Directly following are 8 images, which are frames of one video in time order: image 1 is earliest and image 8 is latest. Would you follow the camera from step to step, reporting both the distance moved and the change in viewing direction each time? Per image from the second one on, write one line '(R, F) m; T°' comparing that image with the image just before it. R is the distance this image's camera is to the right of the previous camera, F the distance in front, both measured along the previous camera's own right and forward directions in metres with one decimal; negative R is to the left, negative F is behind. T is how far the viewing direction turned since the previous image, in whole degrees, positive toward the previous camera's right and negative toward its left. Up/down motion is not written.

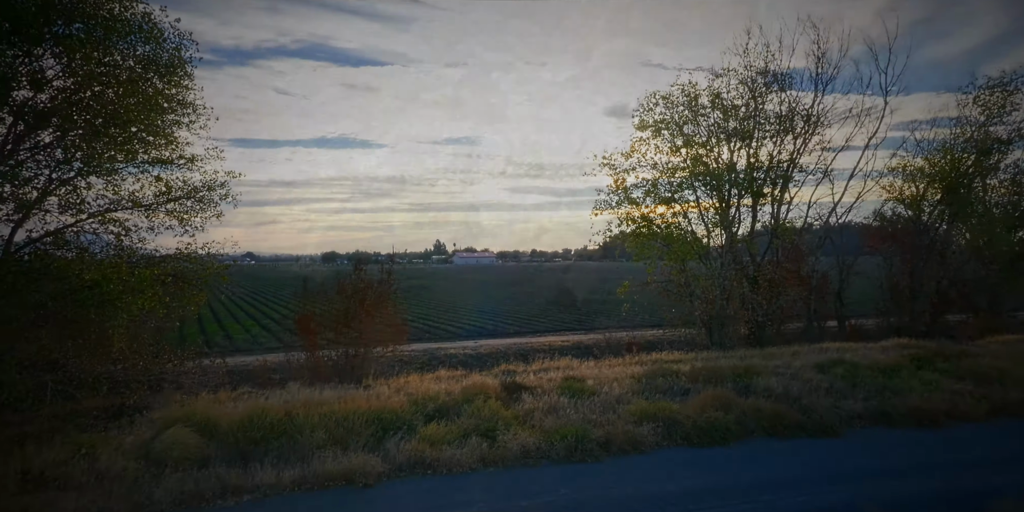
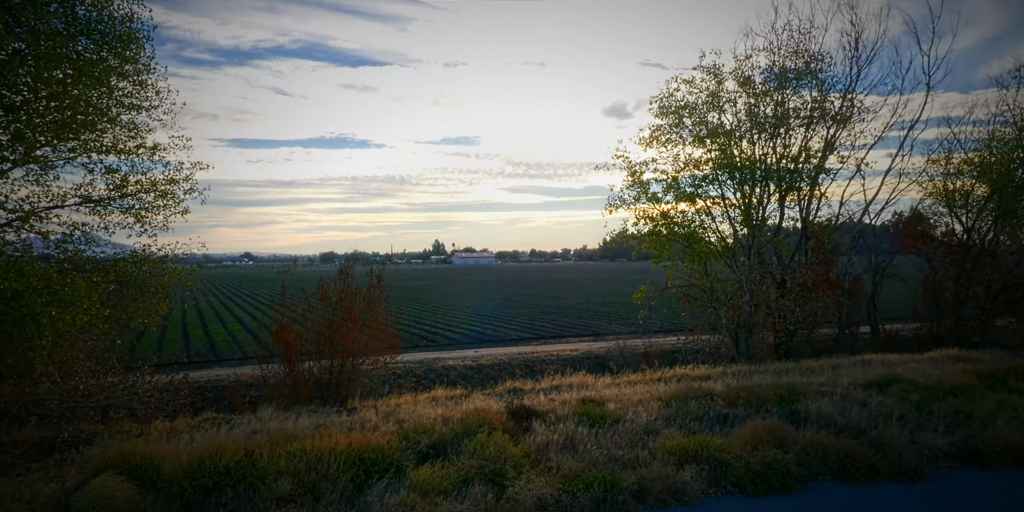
(-0.2, +2.1) m; 0°
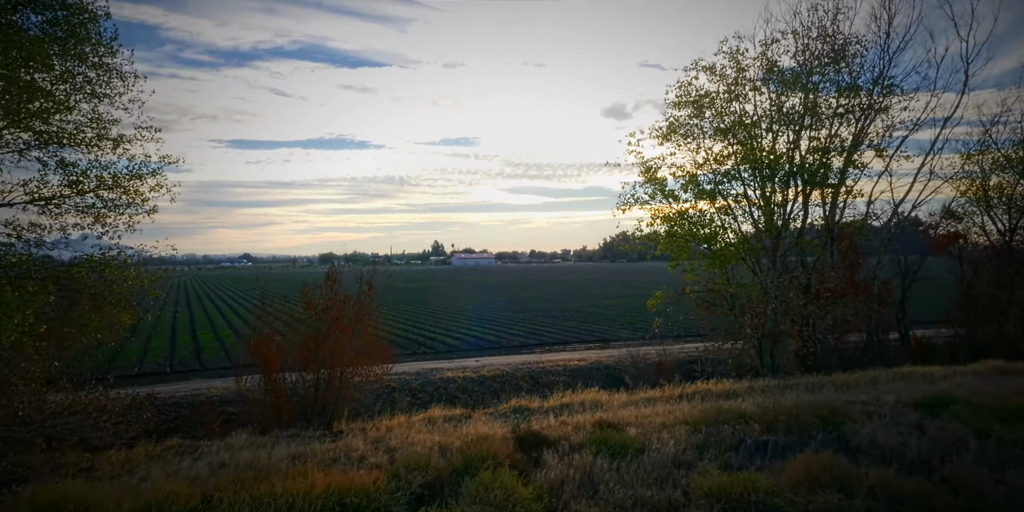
(-0.1, +1.6) m; 0°
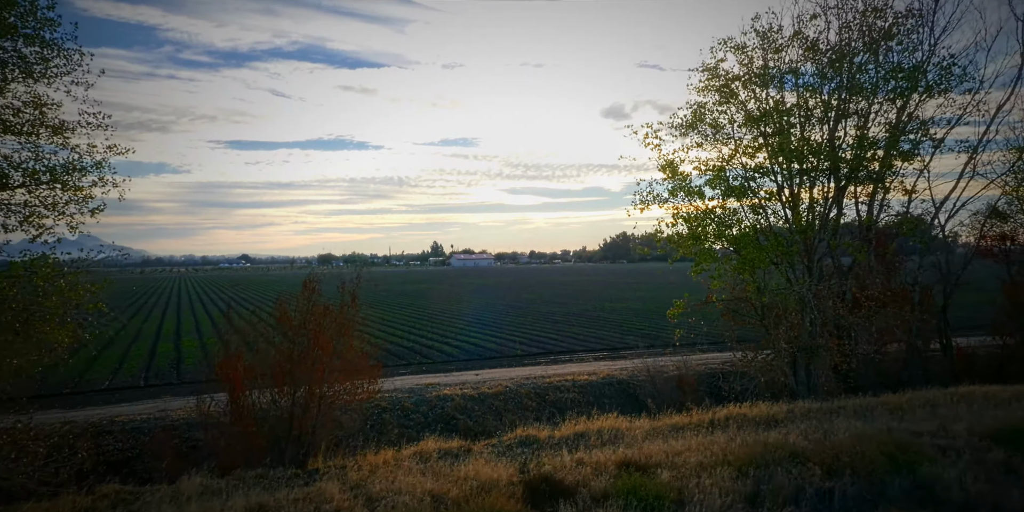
(-0.1, +2.0) m; 0°
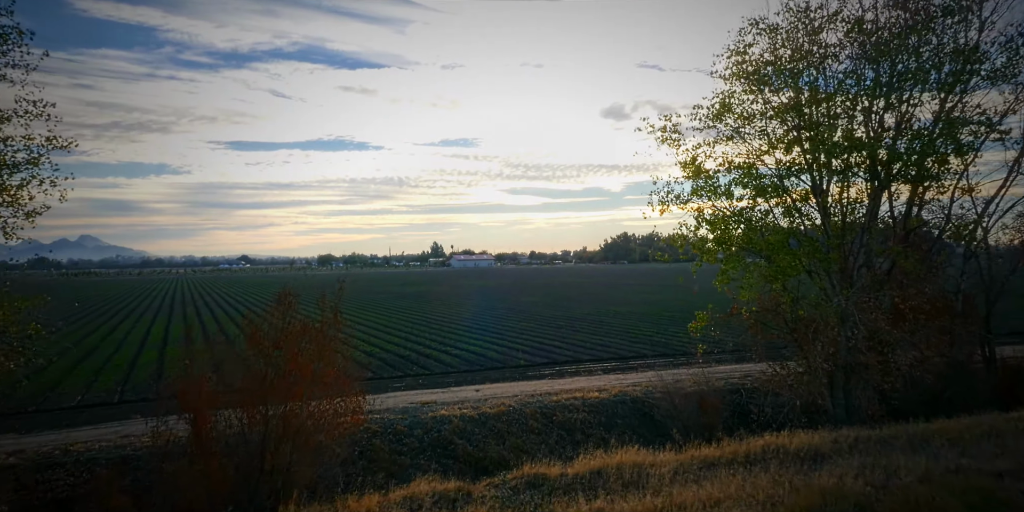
(-0.1, +1.7) m; 0°
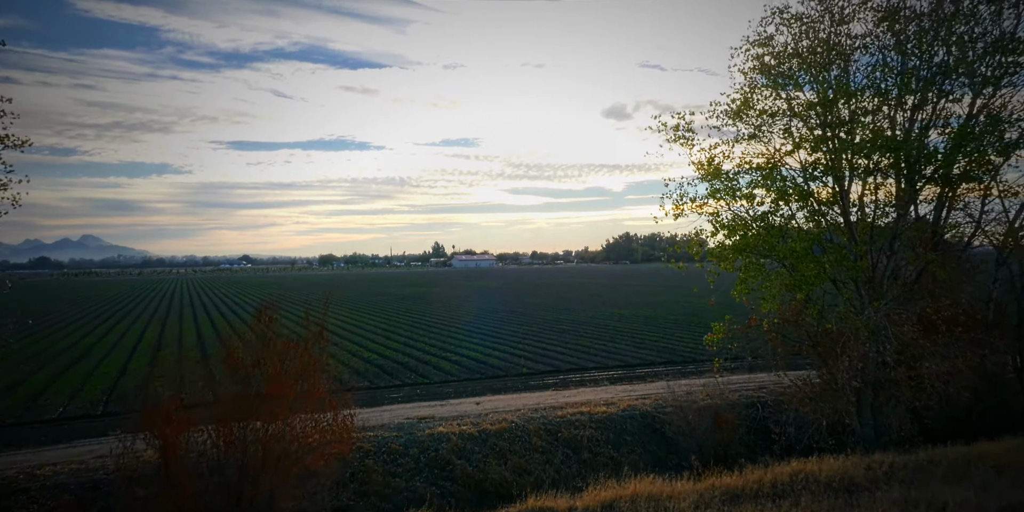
(0.0, +1.0) m; 0°
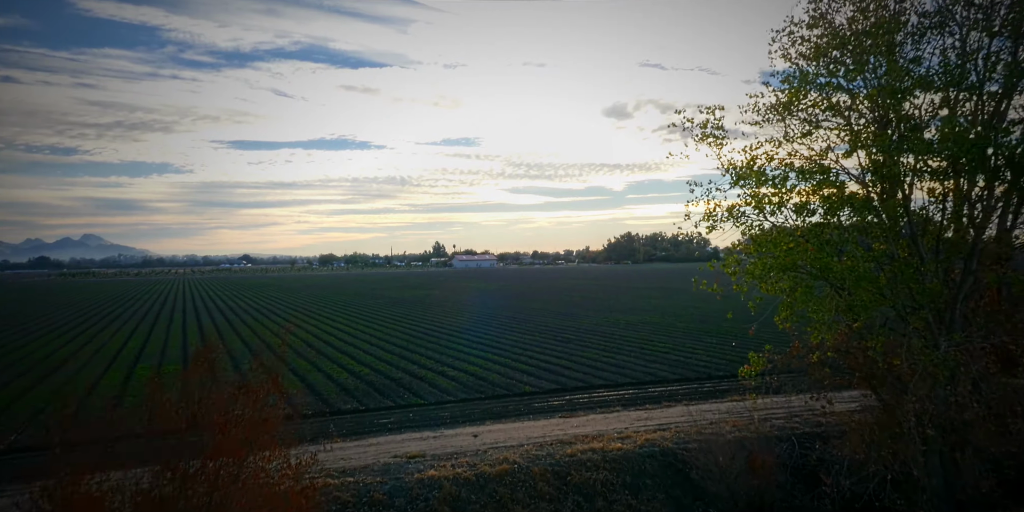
(0.0, +2.0) m; 0°
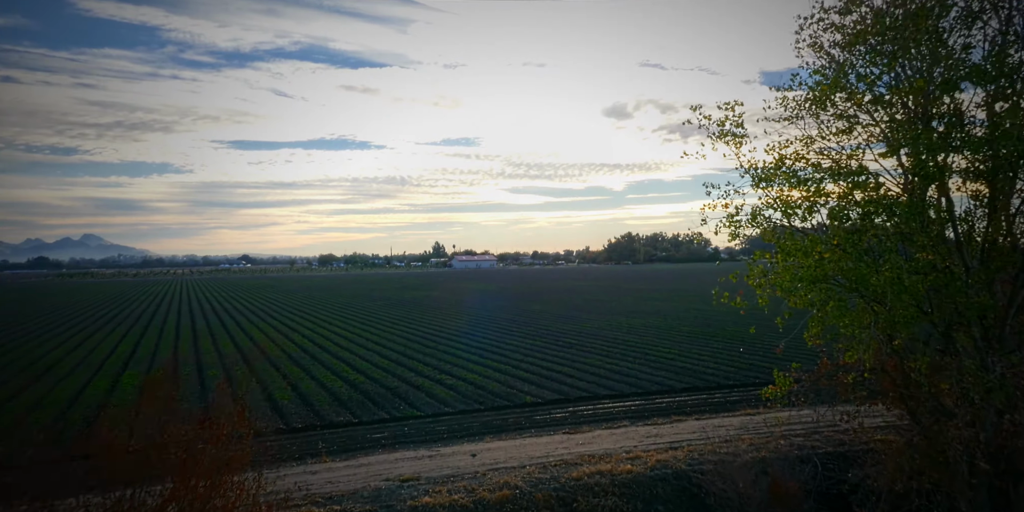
(0.0, +1.1) m; 0°
